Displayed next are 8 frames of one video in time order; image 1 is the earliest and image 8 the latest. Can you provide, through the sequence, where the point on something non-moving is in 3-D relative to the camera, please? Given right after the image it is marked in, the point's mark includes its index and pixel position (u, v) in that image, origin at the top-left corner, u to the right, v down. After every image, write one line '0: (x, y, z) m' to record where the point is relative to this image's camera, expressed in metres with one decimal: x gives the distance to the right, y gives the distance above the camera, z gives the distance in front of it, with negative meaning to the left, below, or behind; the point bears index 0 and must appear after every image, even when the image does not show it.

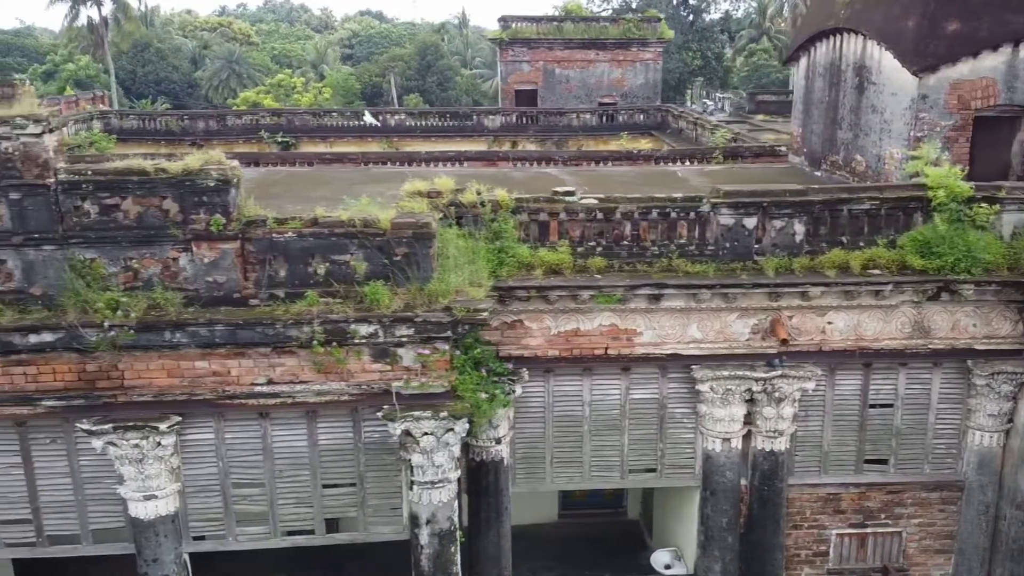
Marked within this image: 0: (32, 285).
0: (-3.4, 0.0, +6.4) m
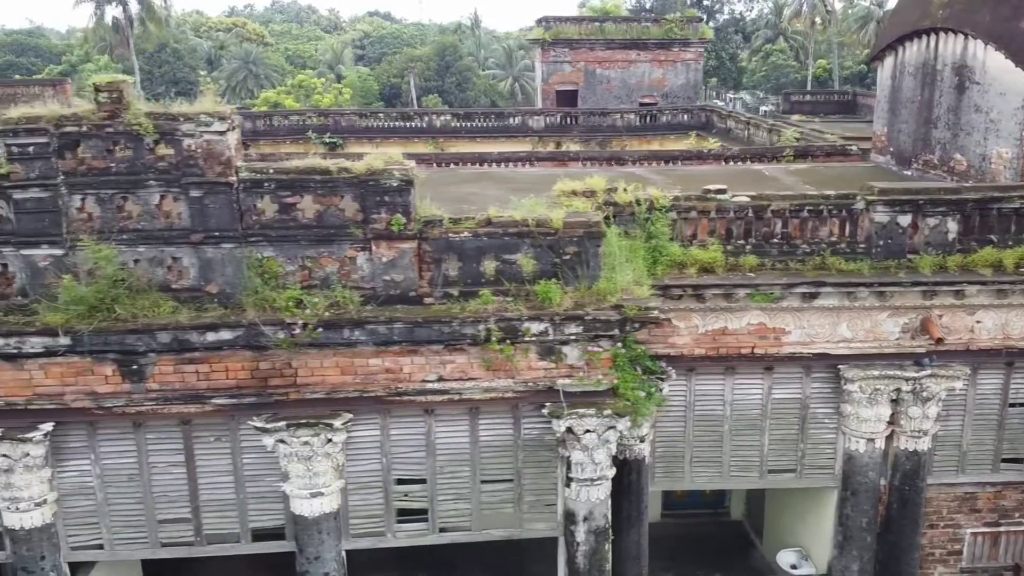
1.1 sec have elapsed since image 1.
0: (-2.2, 0.0, +6.4) m
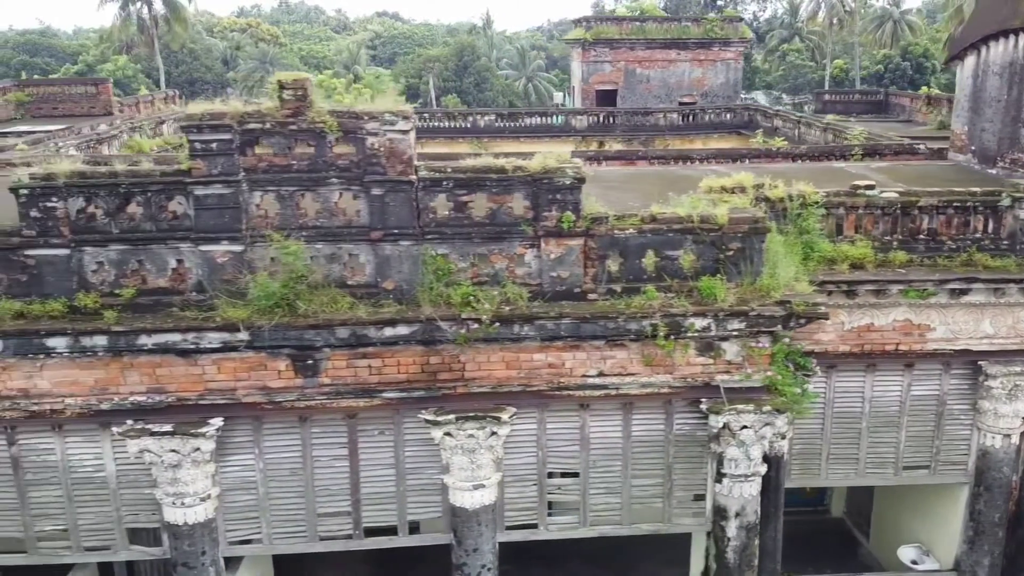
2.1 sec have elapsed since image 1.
0: (-0.9, +0.1, +6.4) m
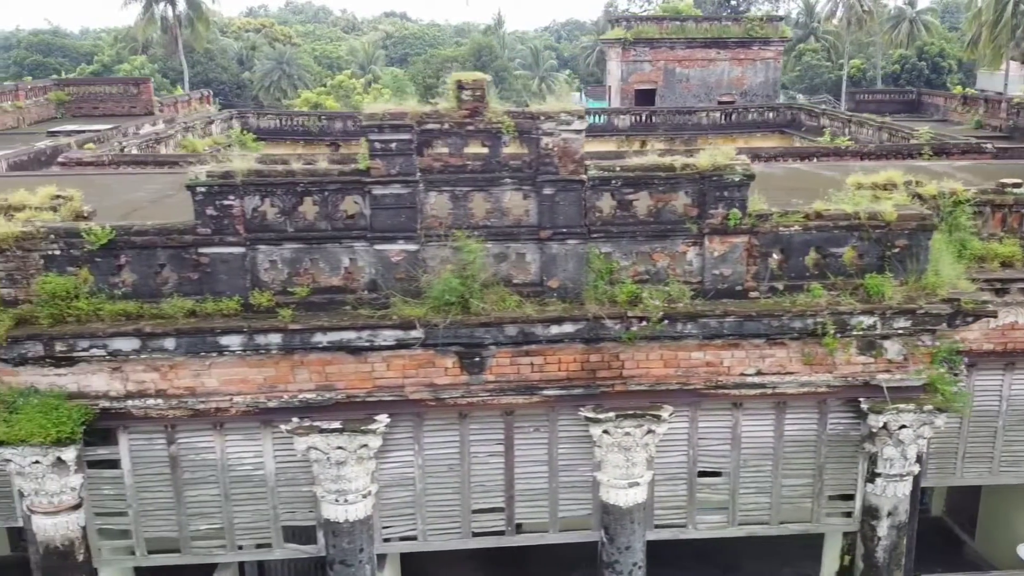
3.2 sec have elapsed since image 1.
0: (+0.3, +0.1, +6.4) m
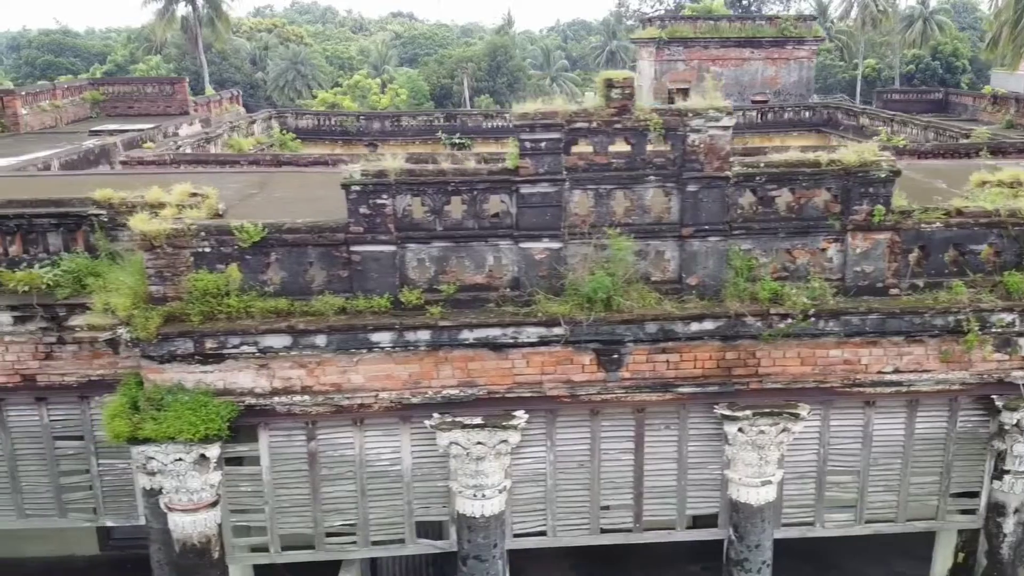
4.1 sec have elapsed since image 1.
0: (+1.3, +0.1, +6.4) m
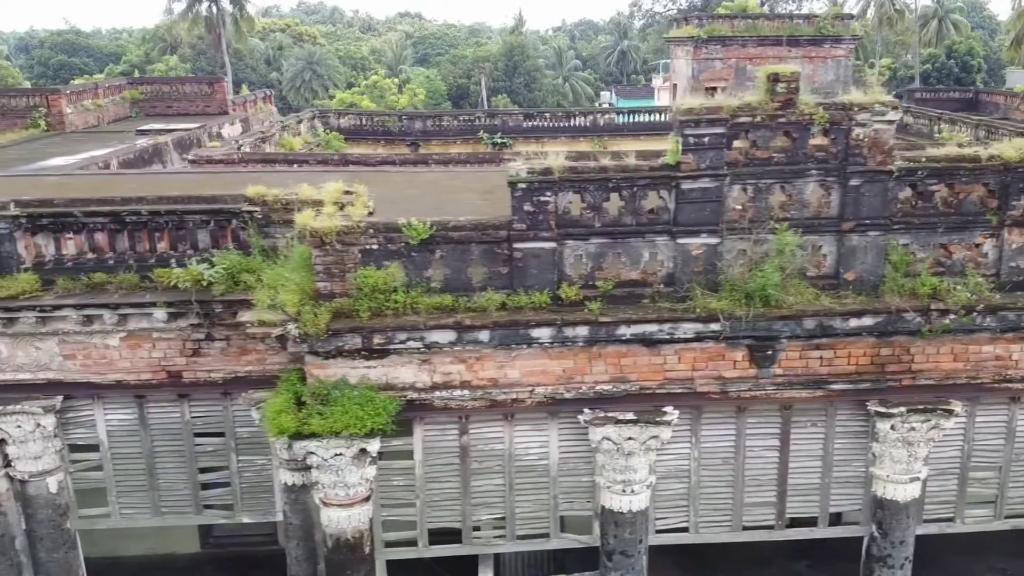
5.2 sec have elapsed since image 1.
0: (+2.5, +0.1, +6.4) m
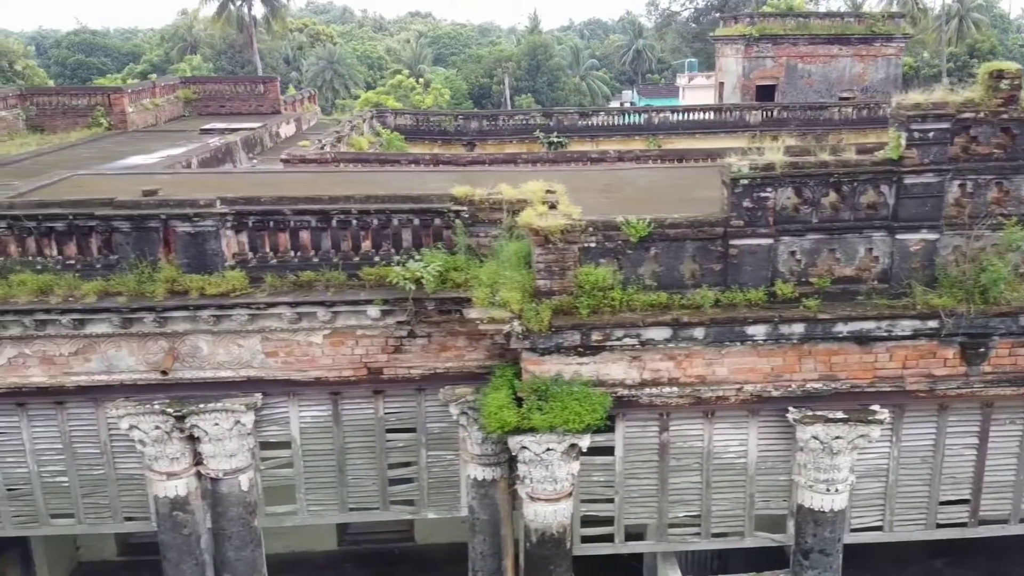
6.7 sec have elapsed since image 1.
0: (+4.0, +0.2, +6.4) m
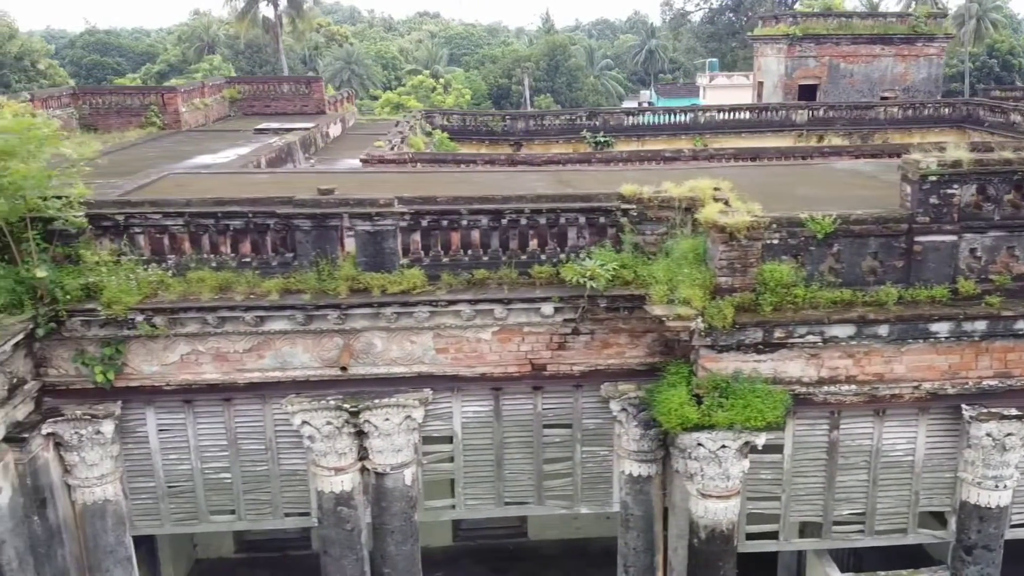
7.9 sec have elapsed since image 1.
0: (+5.4, +0.2, +6.5) m
